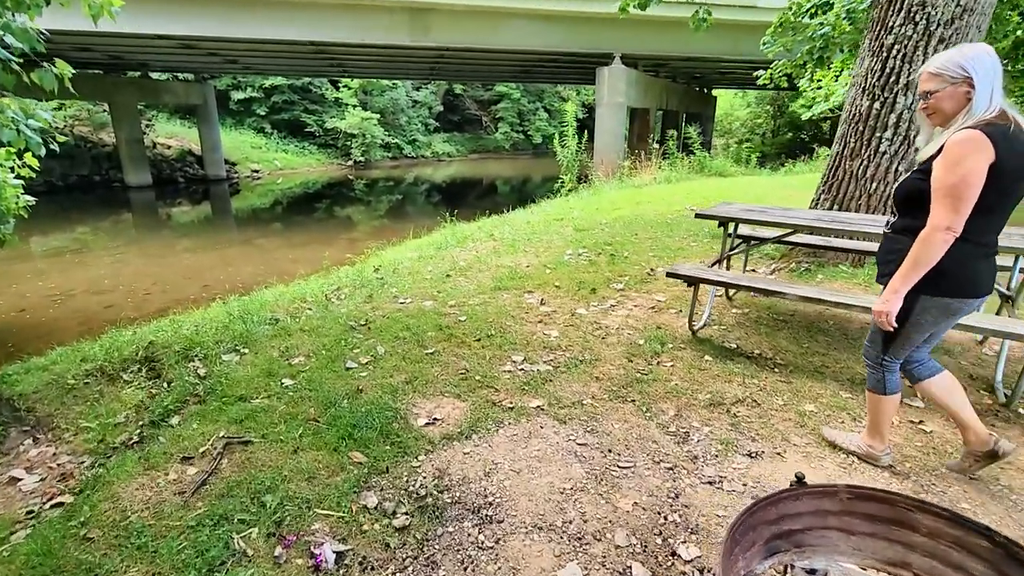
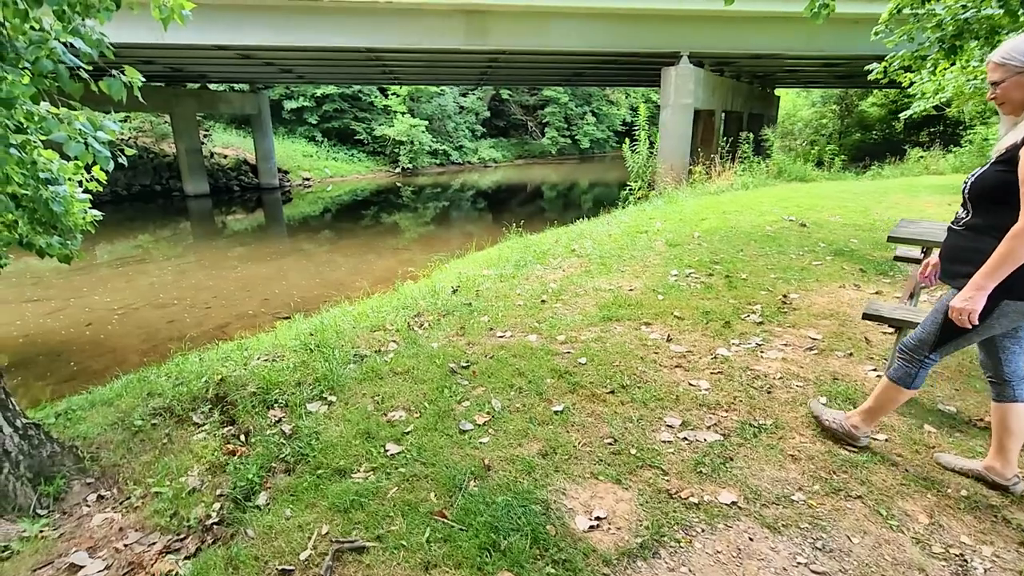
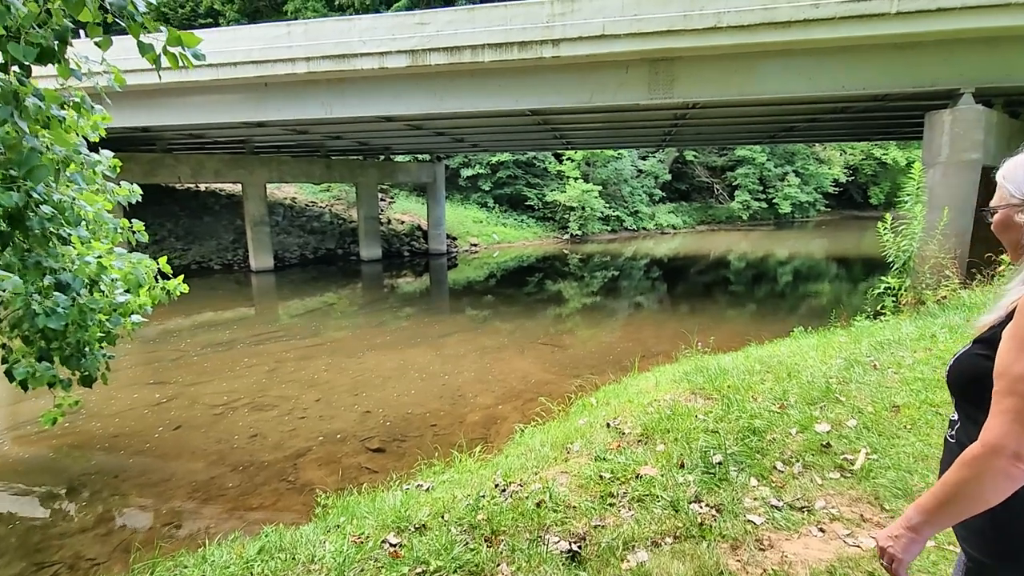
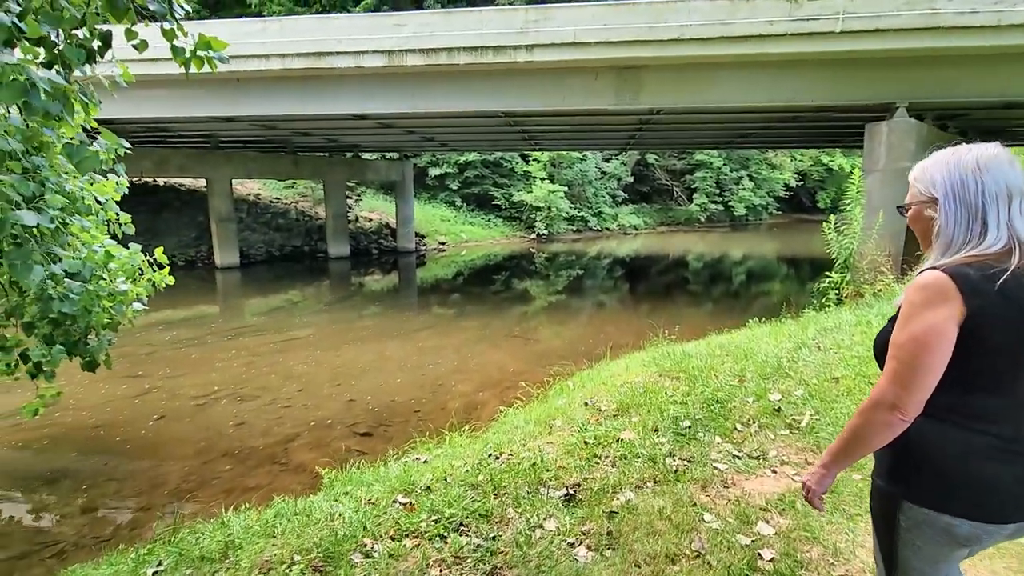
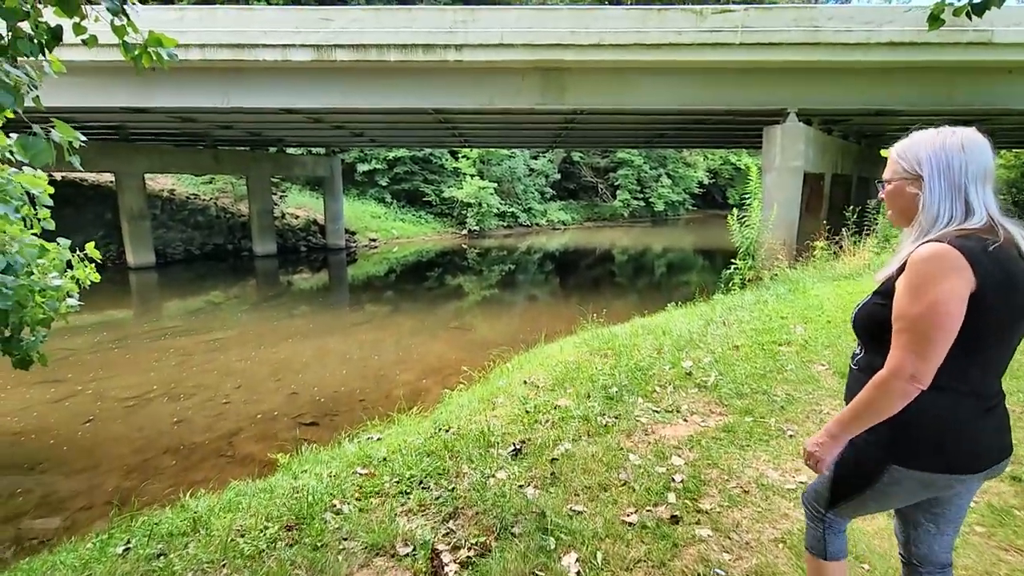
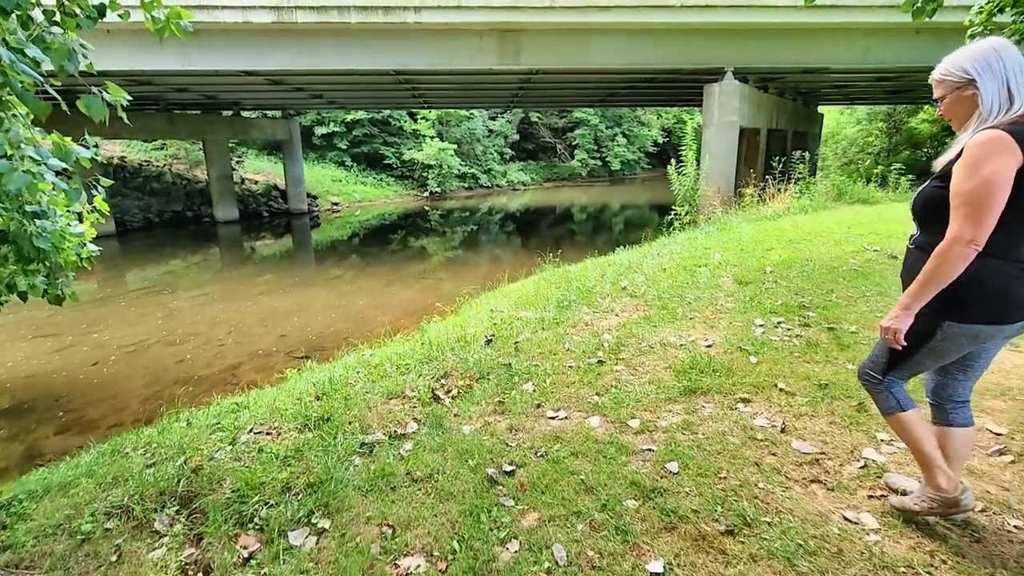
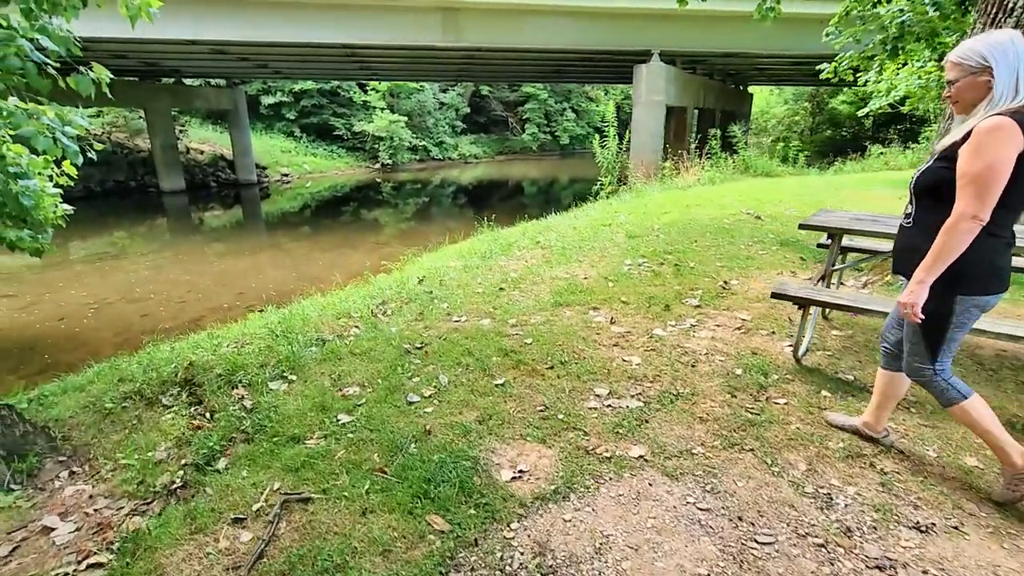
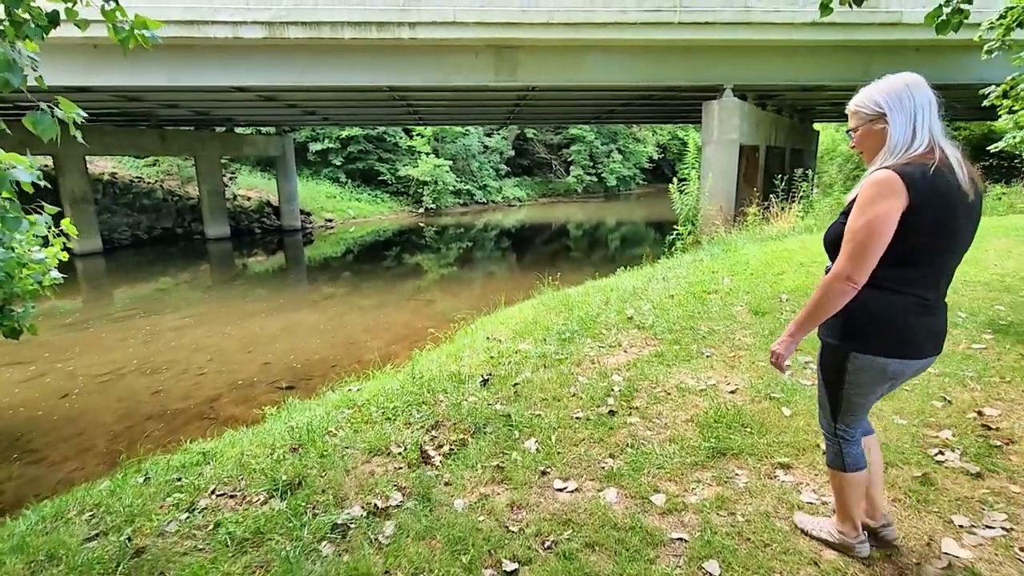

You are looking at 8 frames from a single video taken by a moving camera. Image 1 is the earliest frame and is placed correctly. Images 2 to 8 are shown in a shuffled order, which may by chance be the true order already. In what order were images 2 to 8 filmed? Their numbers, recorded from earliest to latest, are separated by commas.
7, 2, 6, 8, 5, 4, 3
